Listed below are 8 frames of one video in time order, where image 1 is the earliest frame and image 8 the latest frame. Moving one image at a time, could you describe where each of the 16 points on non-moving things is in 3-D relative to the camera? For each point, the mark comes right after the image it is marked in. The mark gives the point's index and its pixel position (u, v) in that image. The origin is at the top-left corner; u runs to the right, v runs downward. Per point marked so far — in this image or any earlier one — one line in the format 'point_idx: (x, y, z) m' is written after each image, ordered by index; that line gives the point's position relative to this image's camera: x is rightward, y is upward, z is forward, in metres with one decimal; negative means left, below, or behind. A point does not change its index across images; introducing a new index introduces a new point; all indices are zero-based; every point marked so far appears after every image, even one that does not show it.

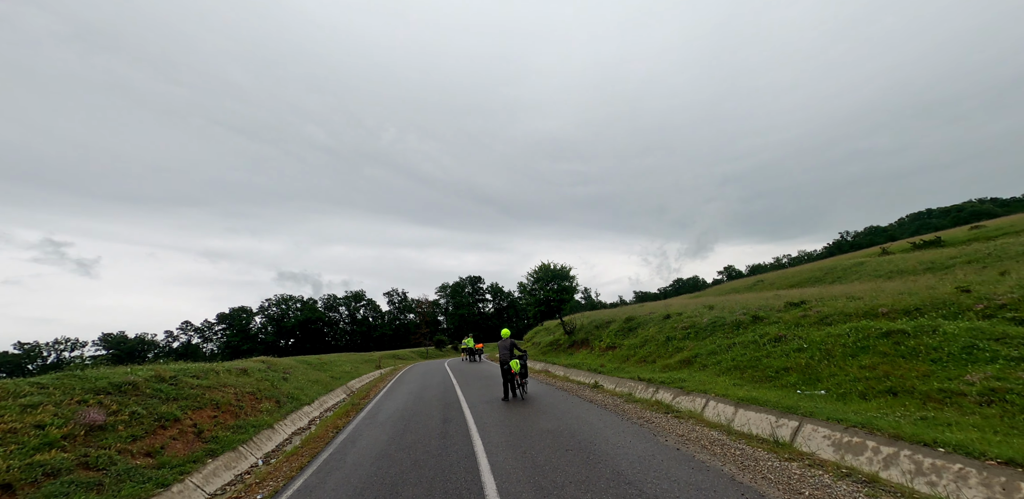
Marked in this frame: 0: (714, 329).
0: (+8.1, -3.2, +16.4) m
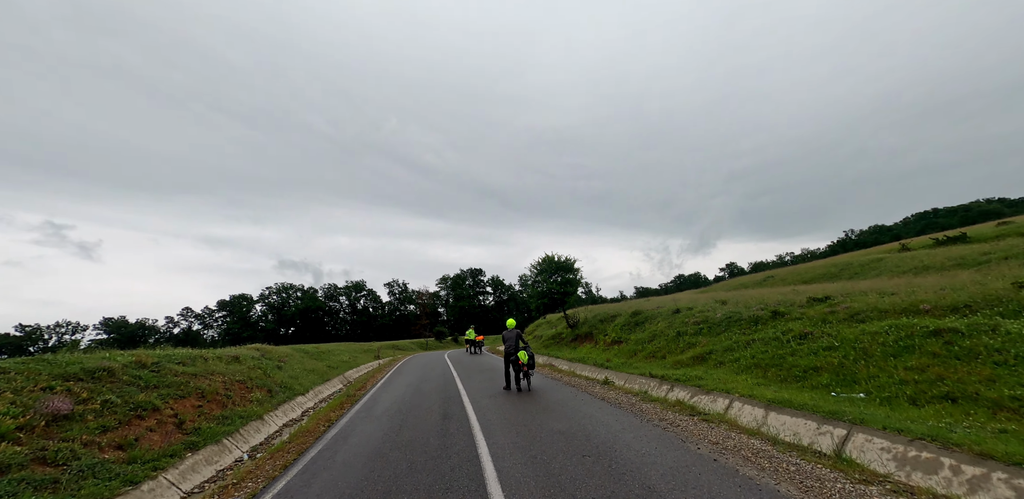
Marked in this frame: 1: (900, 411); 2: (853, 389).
0: (+8.3, -2.9, +15.7) m
1: (+6.3, -2.7, +7.0) m
2: (+7.0, -2.9, +8.6) m
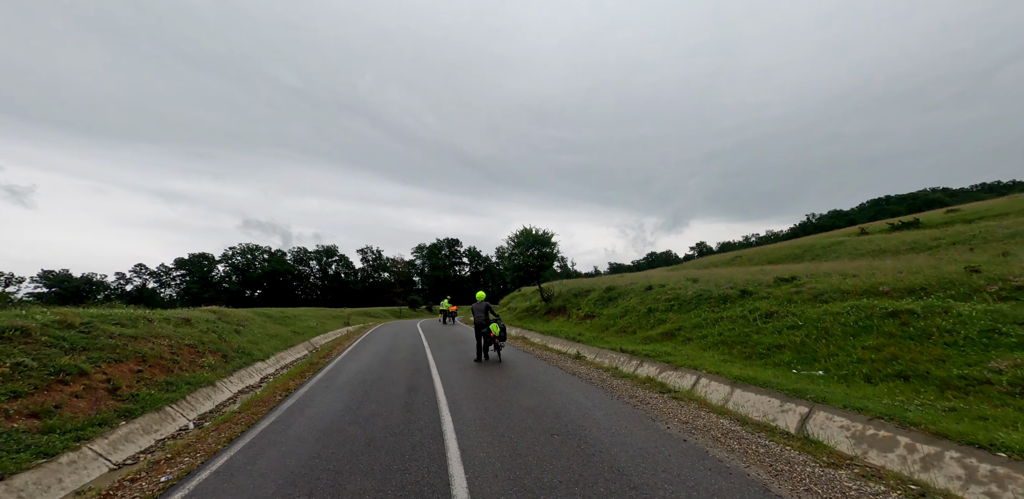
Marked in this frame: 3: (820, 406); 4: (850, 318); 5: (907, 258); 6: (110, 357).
0: (+7.3, -2.1, +15.9) m
1: (+5.8, -2.4, +7.1) m
2: (+6.4, -2.5, +8.7) m
3: (+4.7, -2.4, +6.3) m
4: (+7.8, -1.6, +9.5) m
5: (+13.6, -0.1, +14.3) m
6: (-6.9, -1.9, +7.0) m
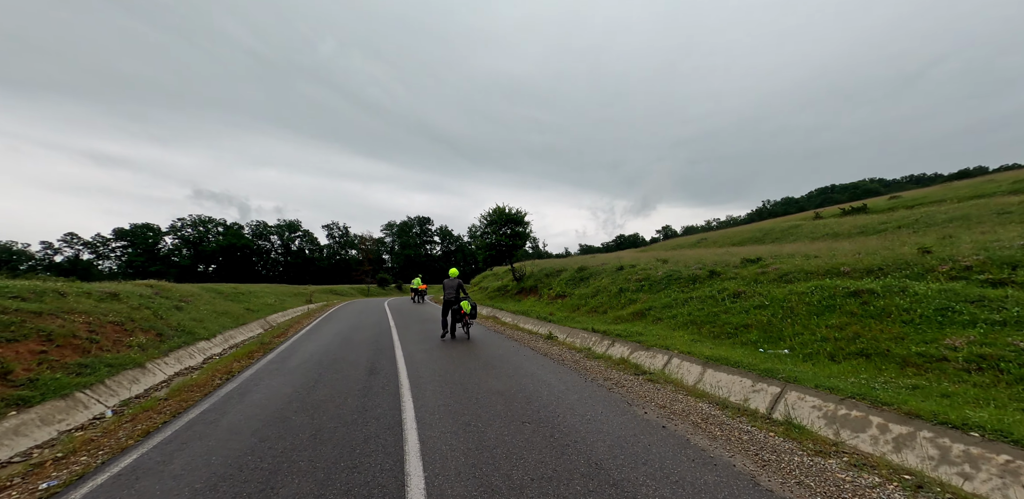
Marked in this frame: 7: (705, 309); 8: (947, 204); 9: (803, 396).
0: (+6.1, -1.3, +15.9) m
1: (+5.3, -2.0, +7.0) m
2: (+5.7, -2.1, +8.7) m
3: (+4.2, -2.1, +6.2) m
4: (+7.1, -1.2, +9.6) m
5: (+12.6, +0.4, +14.6) m
6: (-7.4, -1.3, +6.1) m
7: (+5.7, -1.8, +12.1) m
8: (+20.3, +2.2, +19.0) m
9: (+4.2, -2.1, +5.8) m
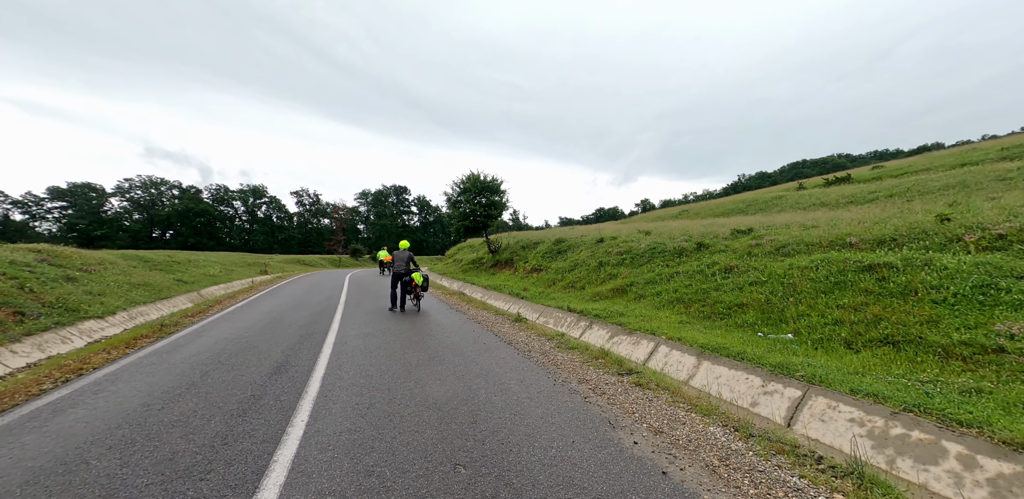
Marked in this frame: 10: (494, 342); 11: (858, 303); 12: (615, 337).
0: (+5.0, -0.2, +14.5) m
1: (+4.6, -1.5, +5.7) m
2: (+4.9, -1.5, +7.4) m
3: (+3.6, -1.6, +4.8) m
4: (+6.3, -0.5, +8.2) m
5: (+11.5, +1.4, +13.5) m
6: (-8.0, -0.8, +4.0) m
7: (+4.8, -0.9, +10.7) m
8: (+19.0, +3.4, +18.1) m
9: (+3.5, -1.7, +4.5) m
10: (-0.3, -1.7, +7.7) m
11: (+6.1, -1.0, +7.1) m
12: (+2.1, -1.7, +8.3) m
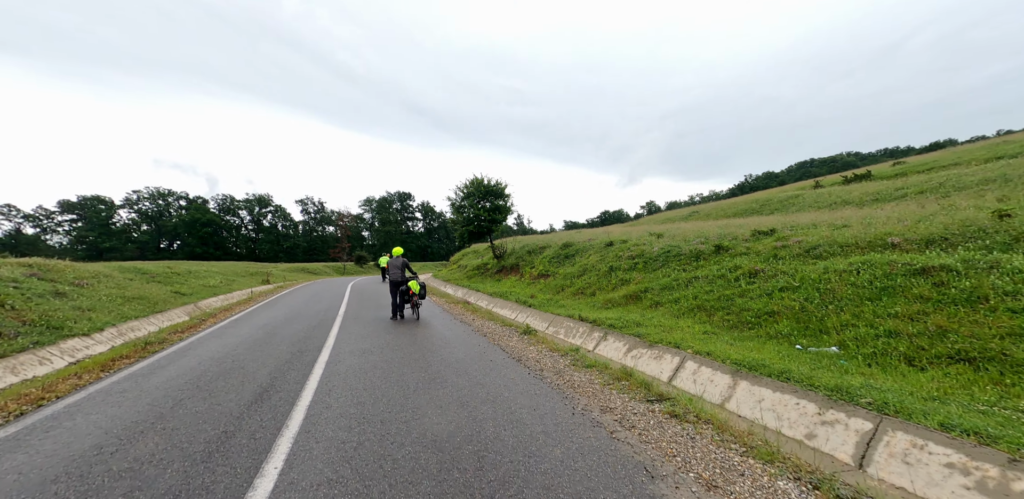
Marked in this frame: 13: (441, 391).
0: (+5.2, -0.3, +13.8) m
1: (+4.7, -1.6, +4.9) m
2: (+5.1, -1.5, +6.6) m
3: (+3.7, -1.7, +4.0) m
4: (+6.5, -0.6, +7.5) m
5: (+11.7, +1.4, +12.6) m
6: (-7.9, -1.0, +3.4) m
7: (+5.0, -1.0, +10.0) m
8: (+19.2, +3.4, +17.2) m
9: (+3.7, -1.7, +3.7) m
10: (-0.2, -1.8, +6.9) m
11: (+6.3, -1.0, +6.3) m
12: (+2.3, -1.8, +7.5) m
13: (-1.0, -1.8, +5.3) m
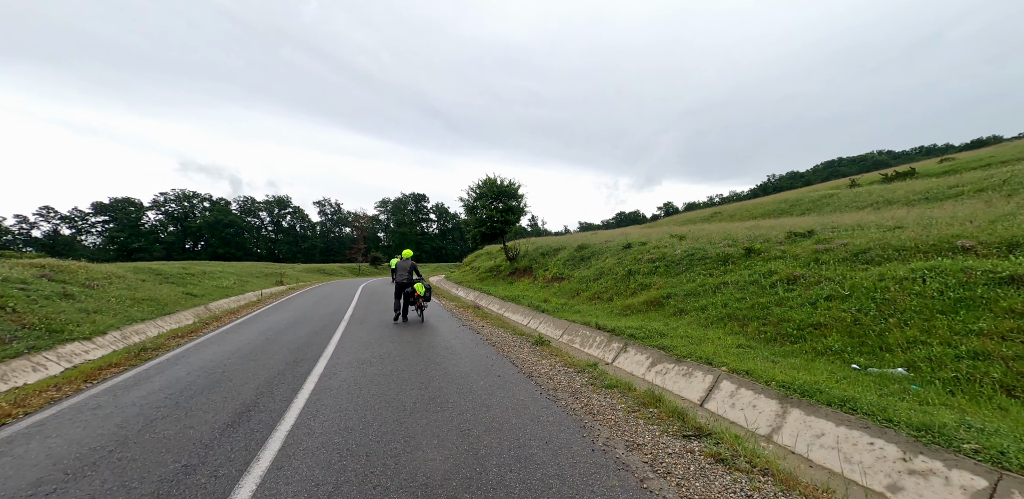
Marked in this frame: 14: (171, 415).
0: (+5.7, -0.4, +12.8) m
1: (+4.8, -1.6, +4.0) m
2: (+5.3, -1.6, +5.7) m
3: (+3.8, -1.7, +3.1) m
4: (+6.7, -0.6, +6.5) m
5: (+12.1, +1.3, +11.5) m
6: (-7.8, -1.0, +3.0) m
7: (+5.3, -1.1, +9.0) m
8: (+19.8, +3.3, +15.8) m
9: (+3.7, -1.8, +2.8) m
10: (0.0, -1.9, +6.2) m
11: (+6.4, -1.1, +5.4) m
12: (+2.5, -1.9, +6.7) m
13: (-0.8, -1.9, +4.6) m
14: (-4.1, -1.9, +4.9) m
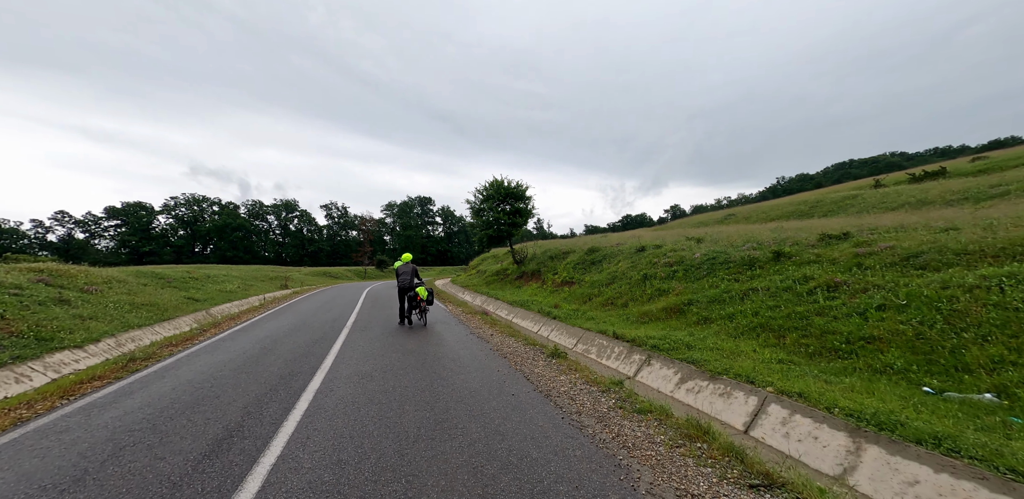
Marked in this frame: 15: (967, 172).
0: (+6.0, -0.5, +12.1) m
1: (+5.0, -1.7, +3.2) m
2: (+5.5, -1.6, +4.9) m
3: (+4.0, -1.7, +2.4) m
4: (+6.9, -0.7, +5.7) m
5: (+12.5, +1.2, +10.6) m
6: (-7.7, -1.1, +2.4) m
7: (+5.6, -1.2, +8.3) m
8: (+20.2, +3.2, +14.8) m
9: (+3.9, -1.8, +2.1) m
10: (+0.3, -1.9, +5.5) m
11: (+6.7, -1.1, +4.6) m
12: (+2.7, -1.9, +6.0) m
13: (-0.6, -1.9, +4.0) m
14: (-3.9, -1.9, +4.3) m
15: (+22.0, +3.7, +19.8) m
